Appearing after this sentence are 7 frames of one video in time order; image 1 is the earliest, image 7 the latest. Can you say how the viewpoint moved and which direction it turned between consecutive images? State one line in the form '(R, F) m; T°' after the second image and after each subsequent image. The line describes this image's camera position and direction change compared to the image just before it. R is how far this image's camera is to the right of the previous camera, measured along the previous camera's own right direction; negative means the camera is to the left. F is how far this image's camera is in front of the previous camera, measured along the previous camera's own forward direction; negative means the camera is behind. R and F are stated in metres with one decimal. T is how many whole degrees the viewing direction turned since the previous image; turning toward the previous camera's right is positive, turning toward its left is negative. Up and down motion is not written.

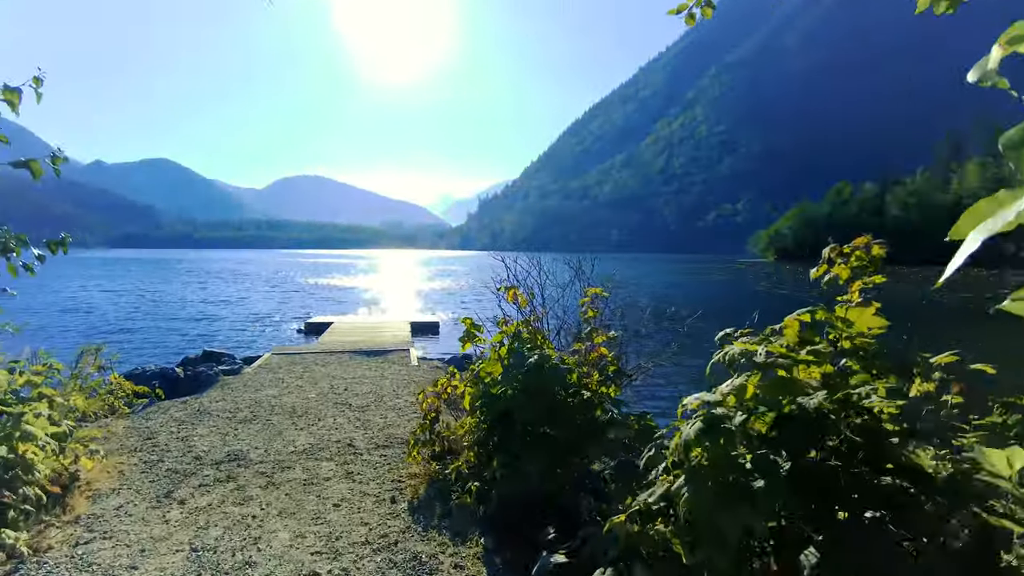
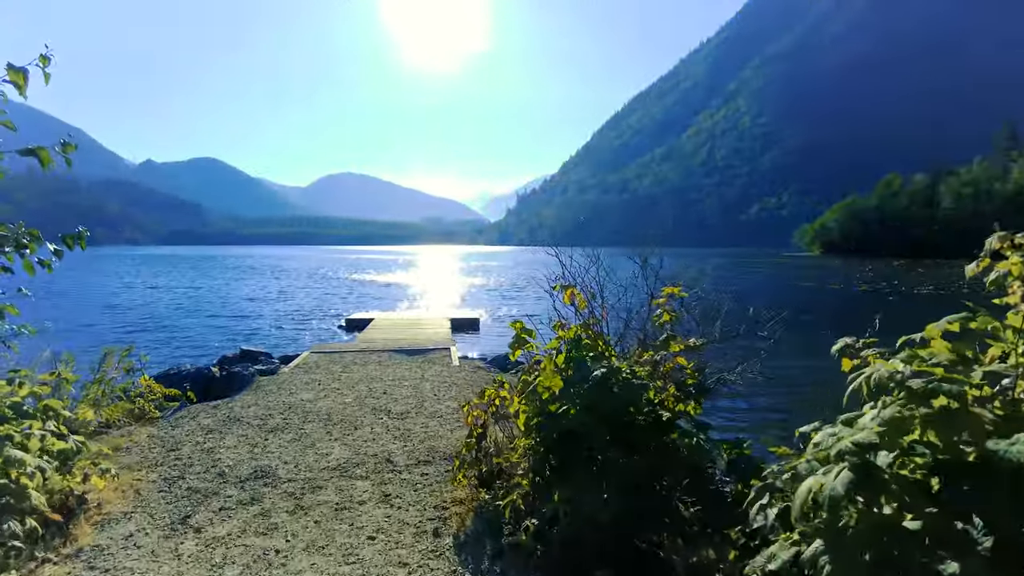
(-0.1, +0.7) m; -4°
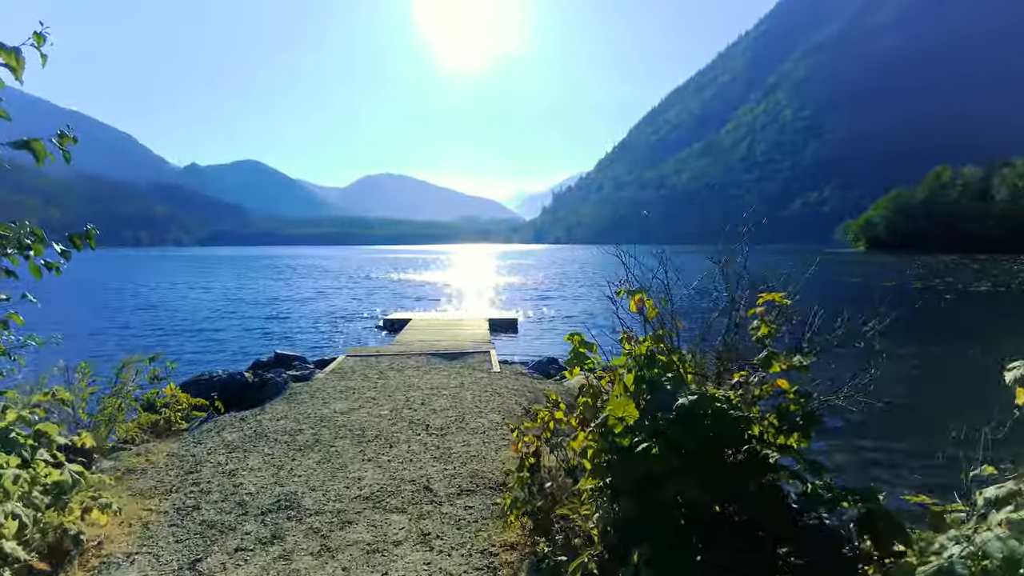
(-0.1, +0.7) m; -3°
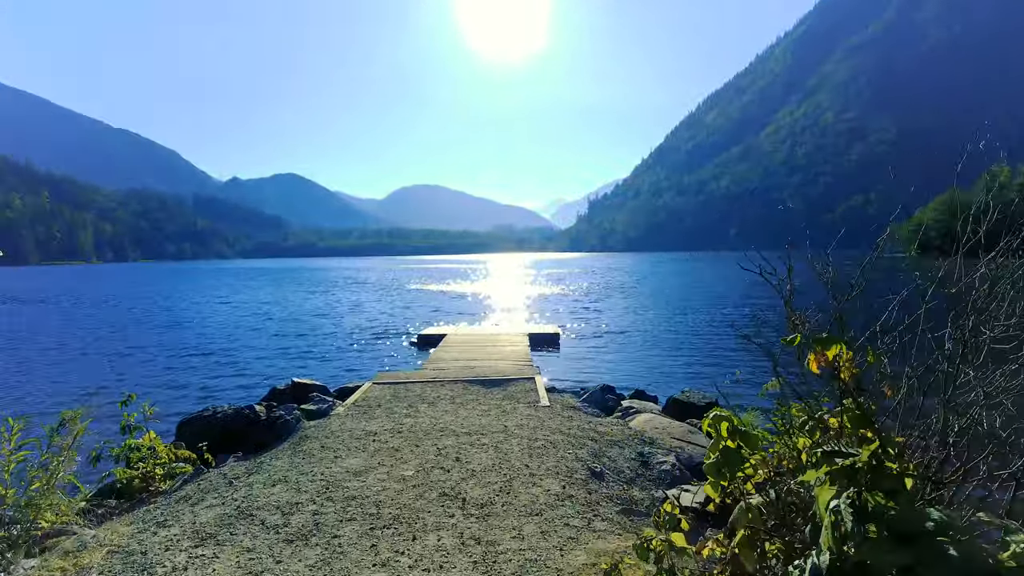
(-0.2, +1.6) m; -3°
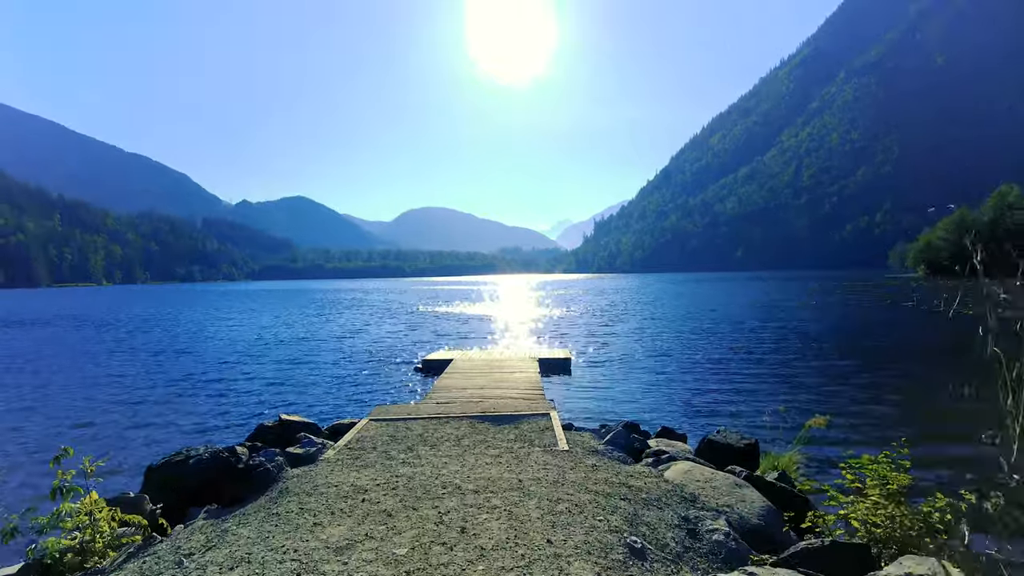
(-0.1, +1.0) m; -1°
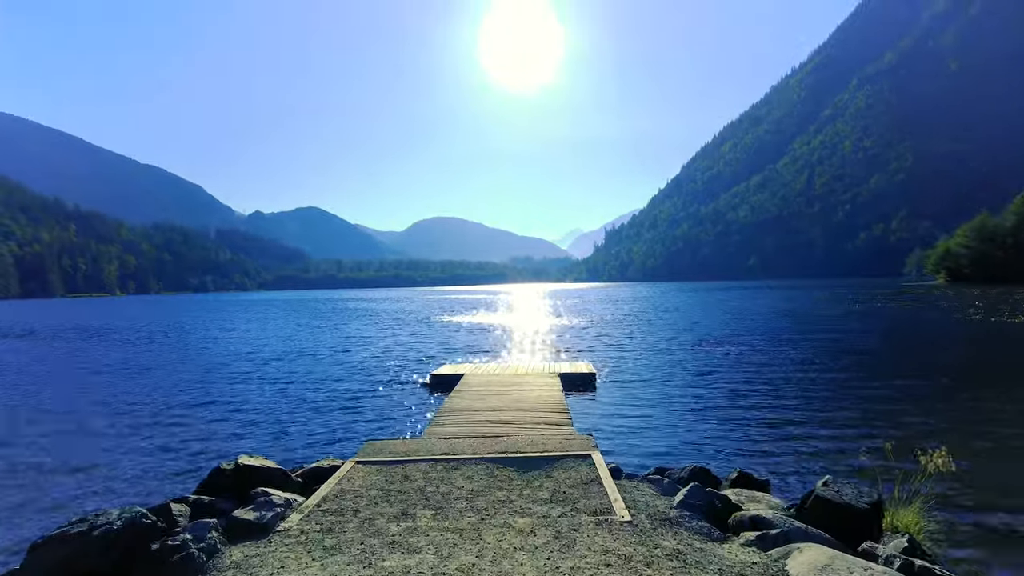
(-0.2, +2.3) m; -1°
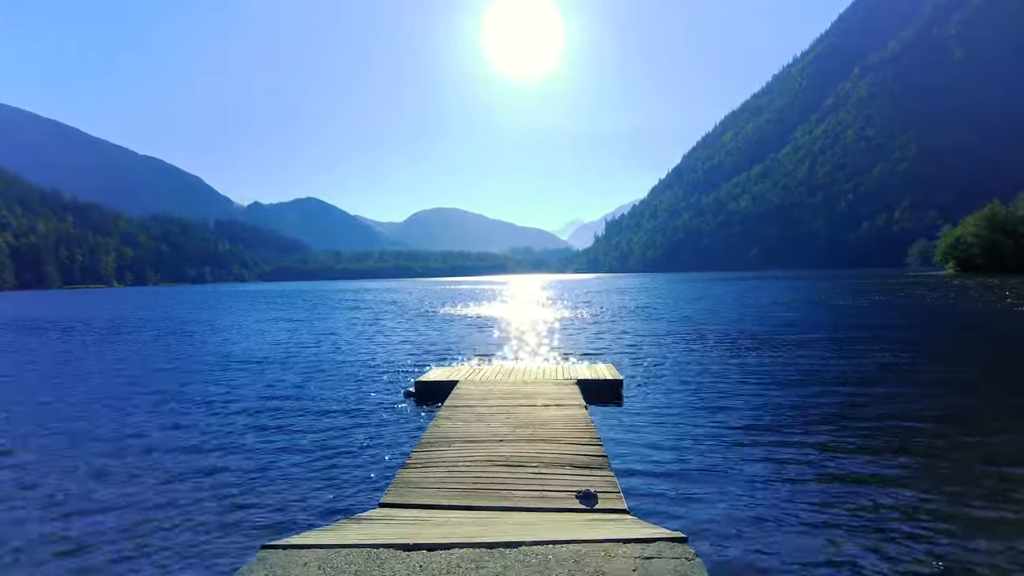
(-0.2, +4.1) m; 0°
